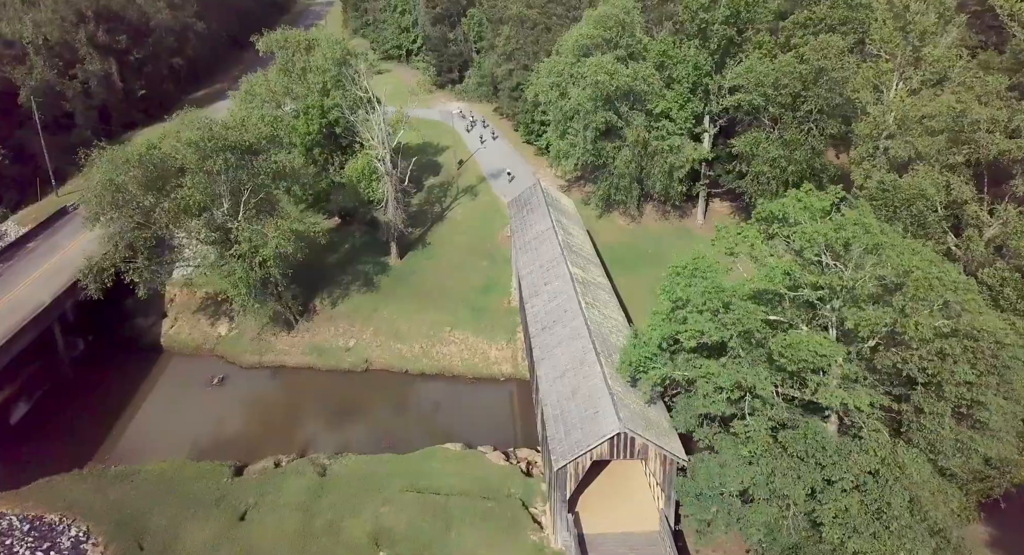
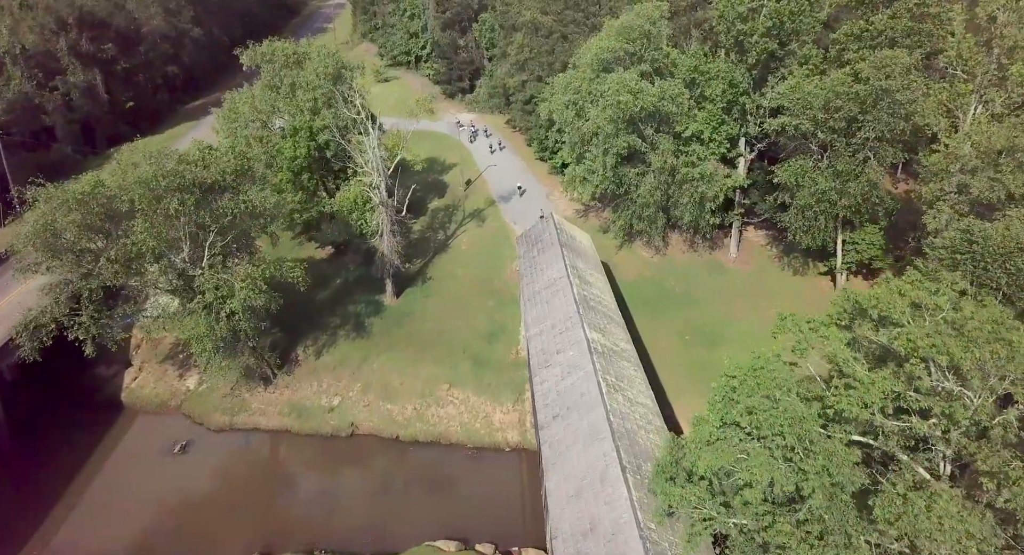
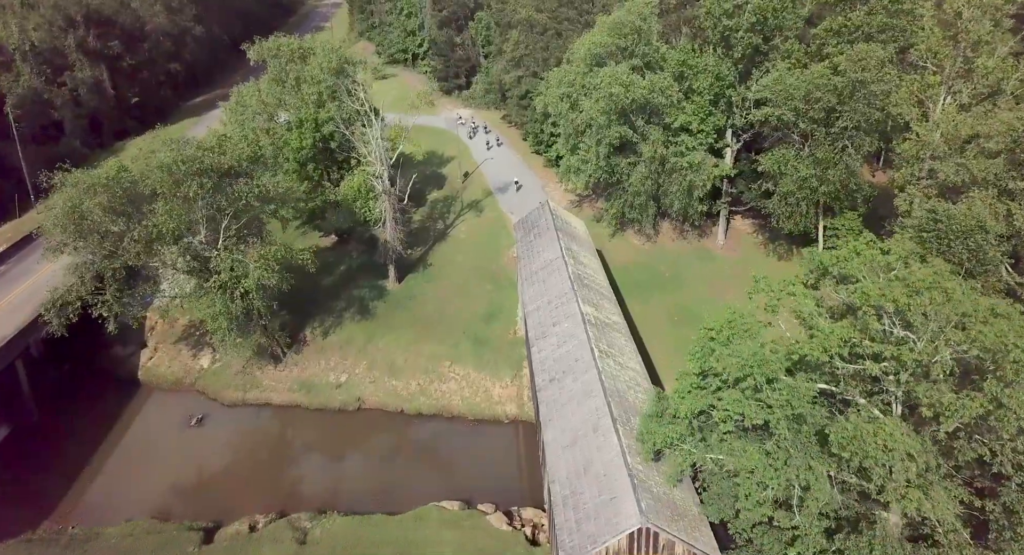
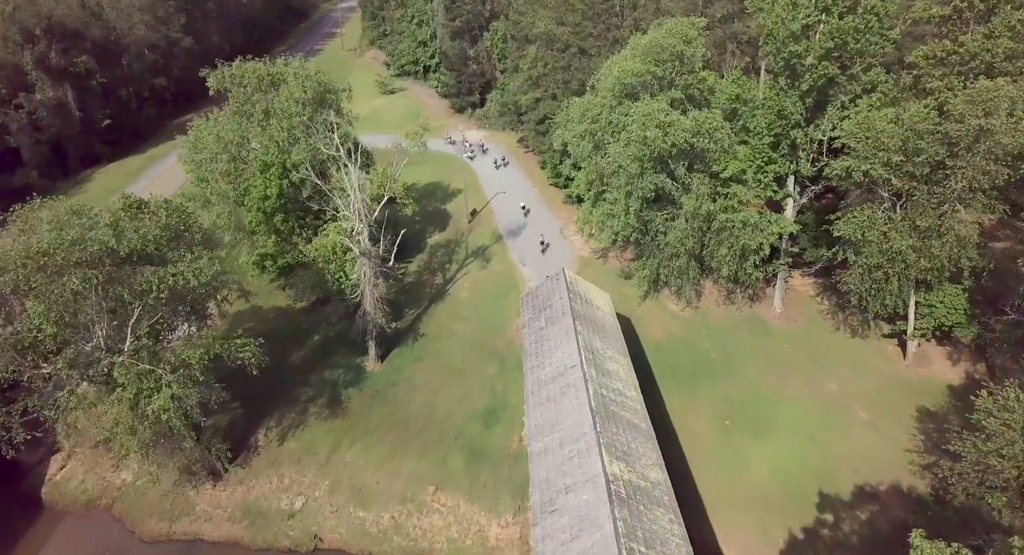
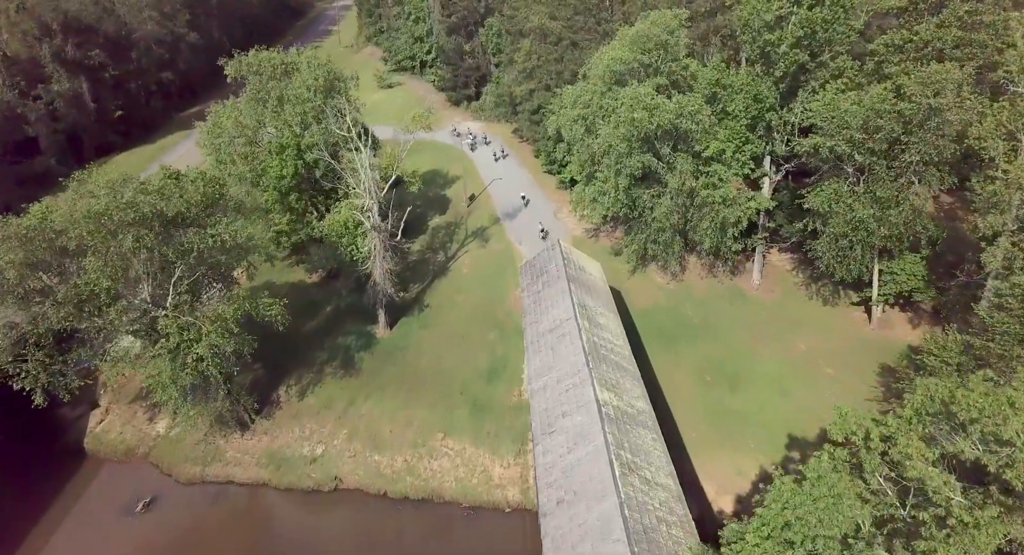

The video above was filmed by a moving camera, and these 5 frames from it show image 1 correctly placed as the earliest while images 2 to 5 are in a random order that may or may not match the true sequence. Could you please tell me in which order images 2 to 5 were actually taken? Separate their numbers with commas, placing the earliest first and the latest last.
3, 2, 5, 4
